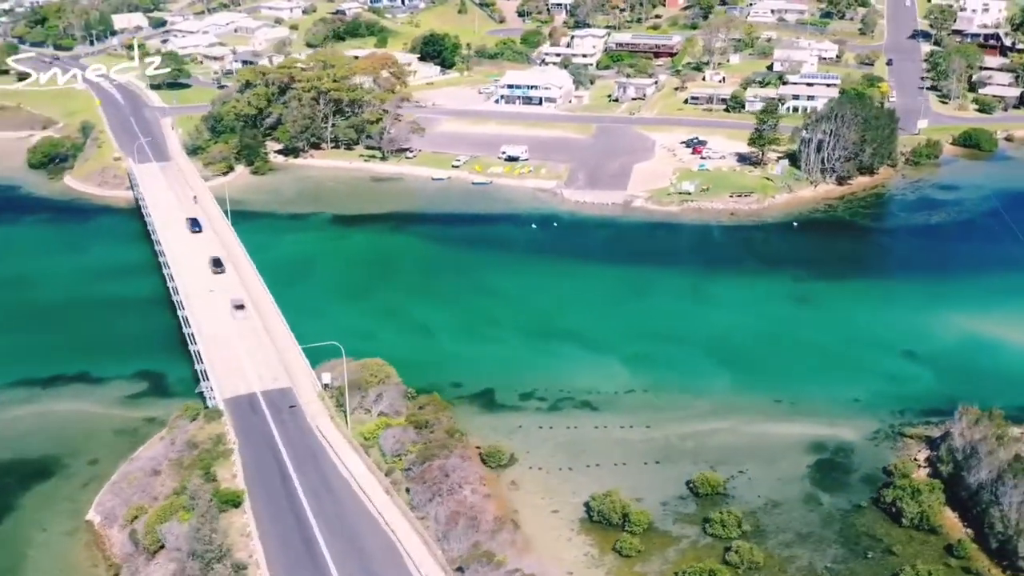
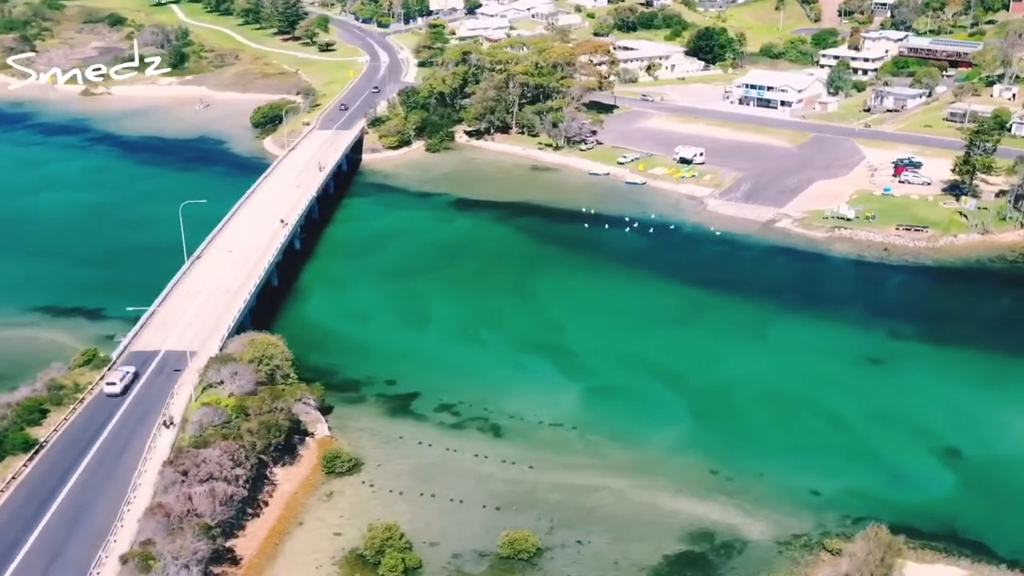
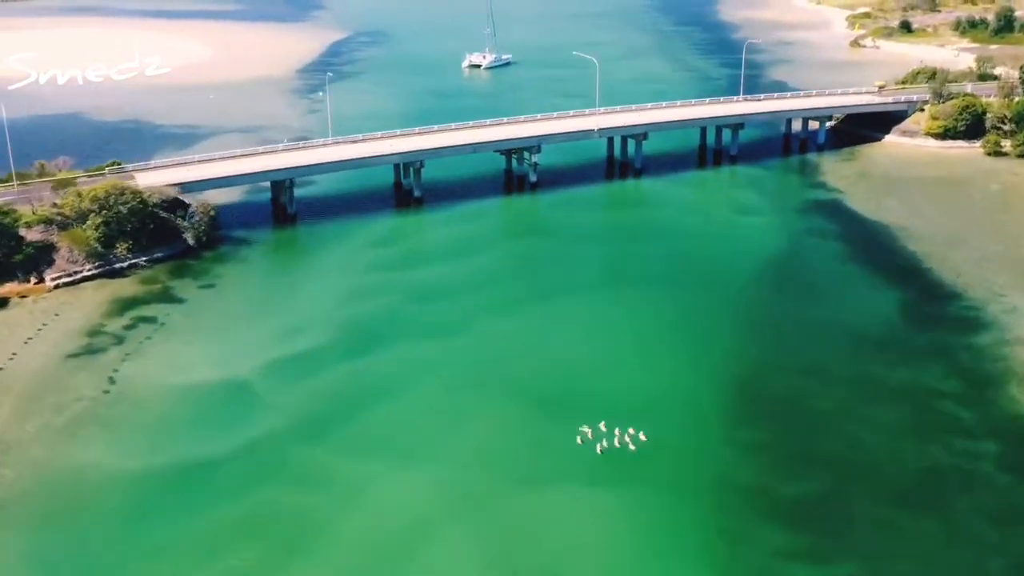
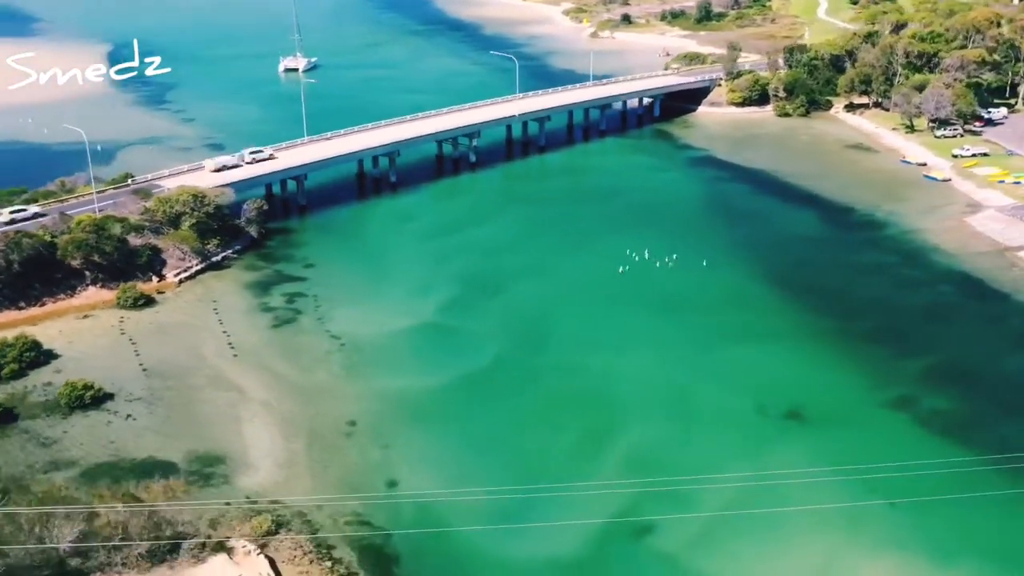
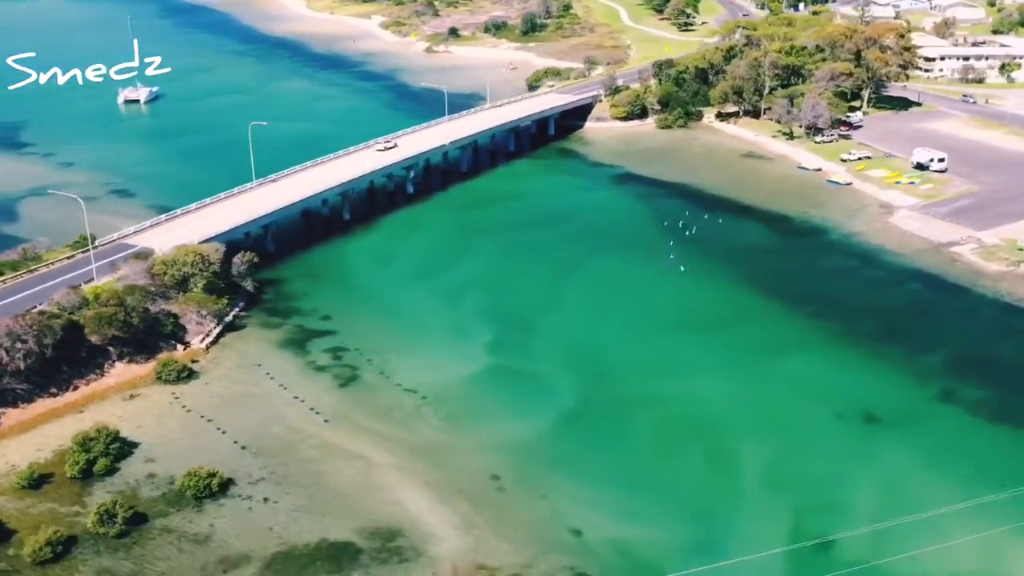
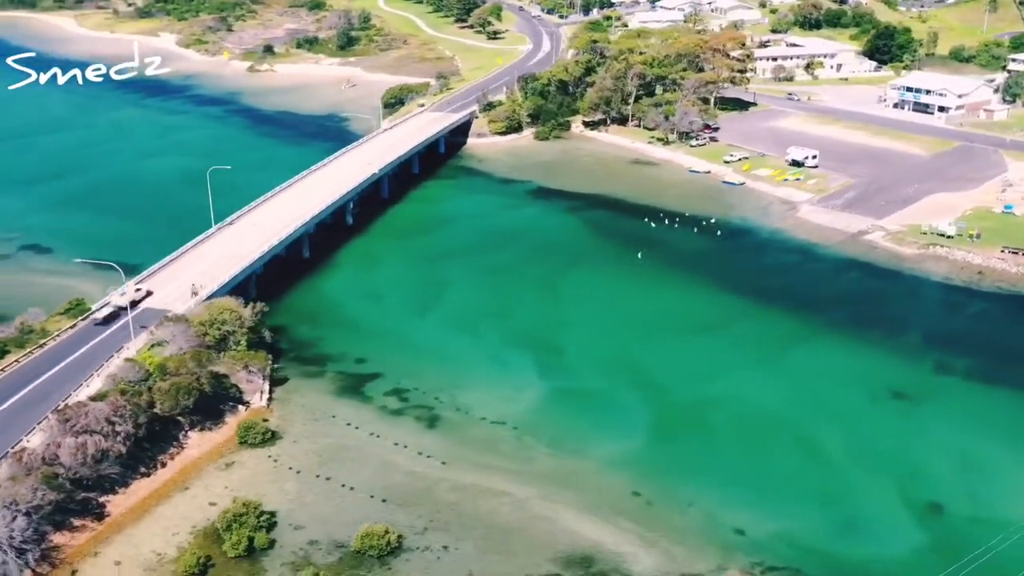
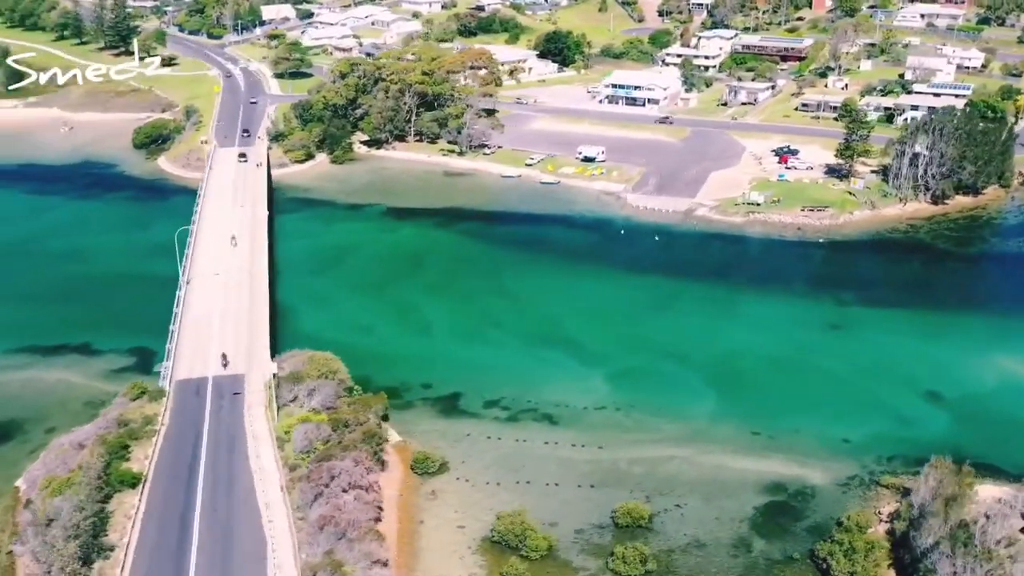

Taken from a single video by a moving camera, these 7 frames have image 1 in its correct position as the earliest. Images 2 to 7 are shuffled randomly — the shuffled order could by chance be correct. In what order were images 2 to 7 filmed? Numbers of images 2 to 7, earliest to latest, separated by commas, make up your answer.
7, 2, 6, 5, 4, 3
